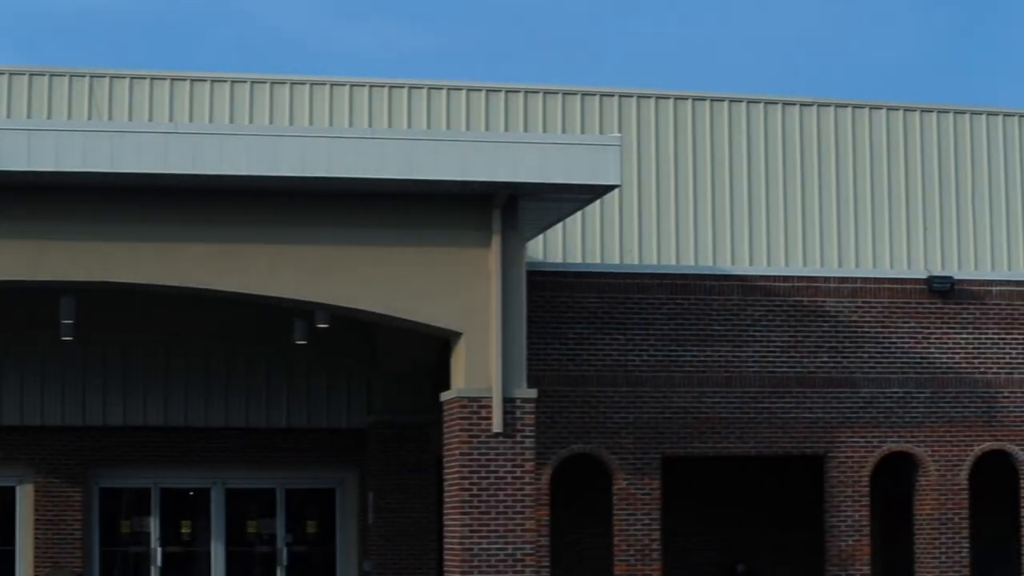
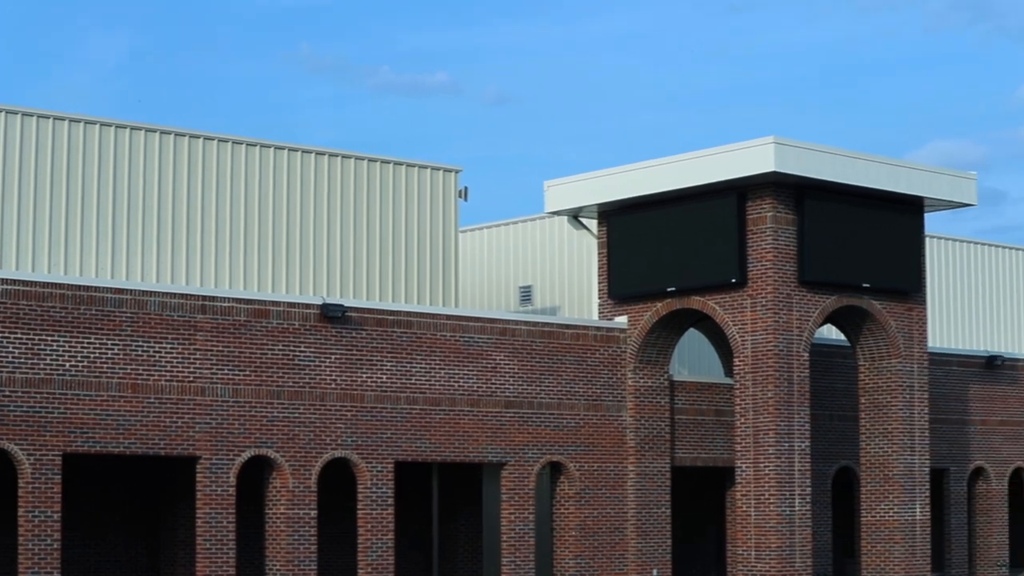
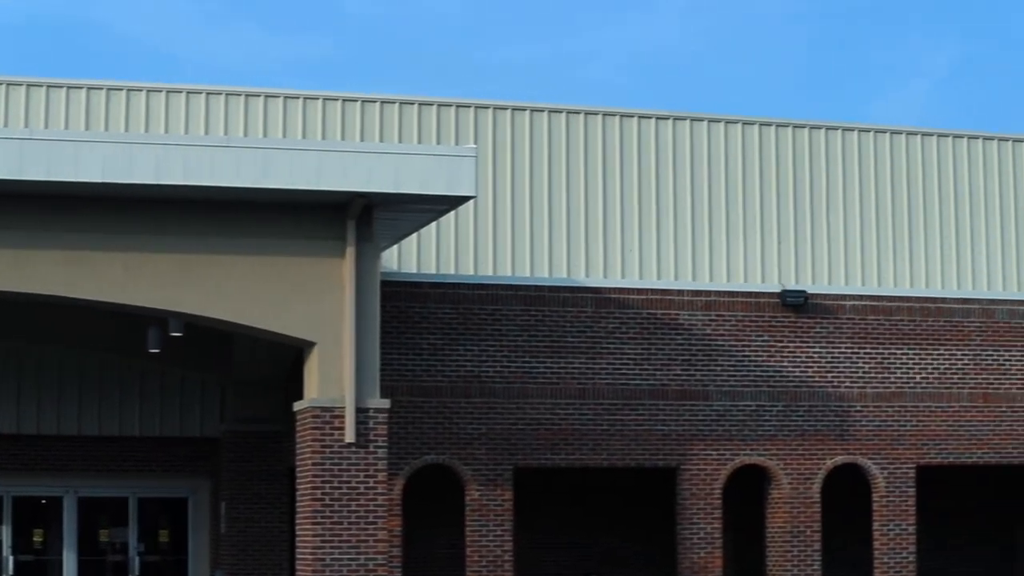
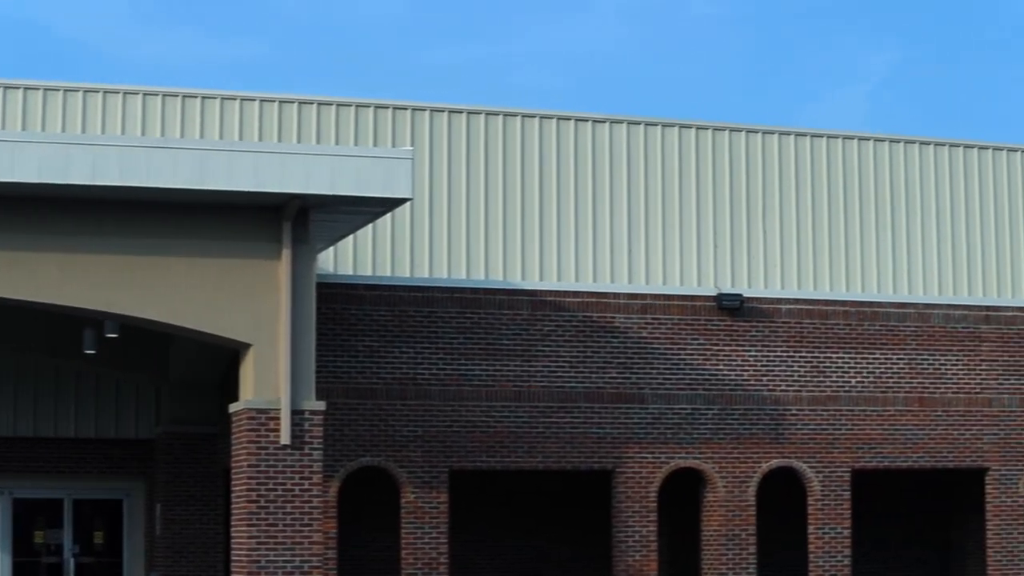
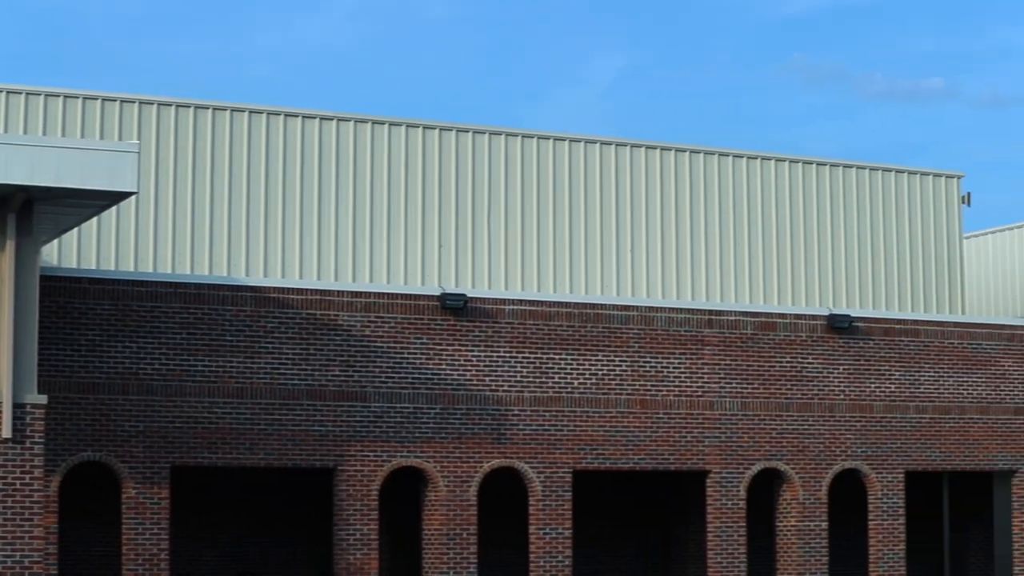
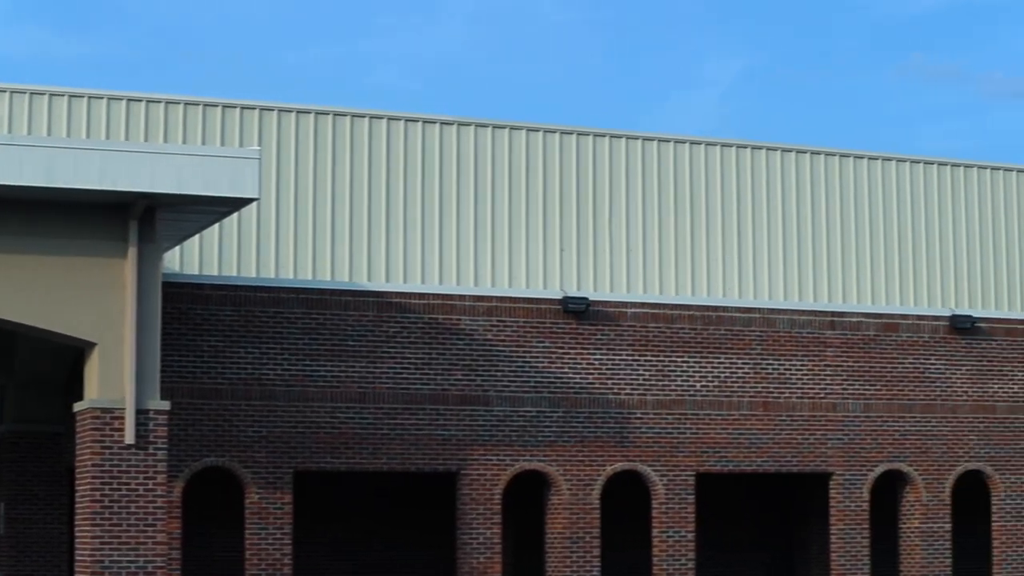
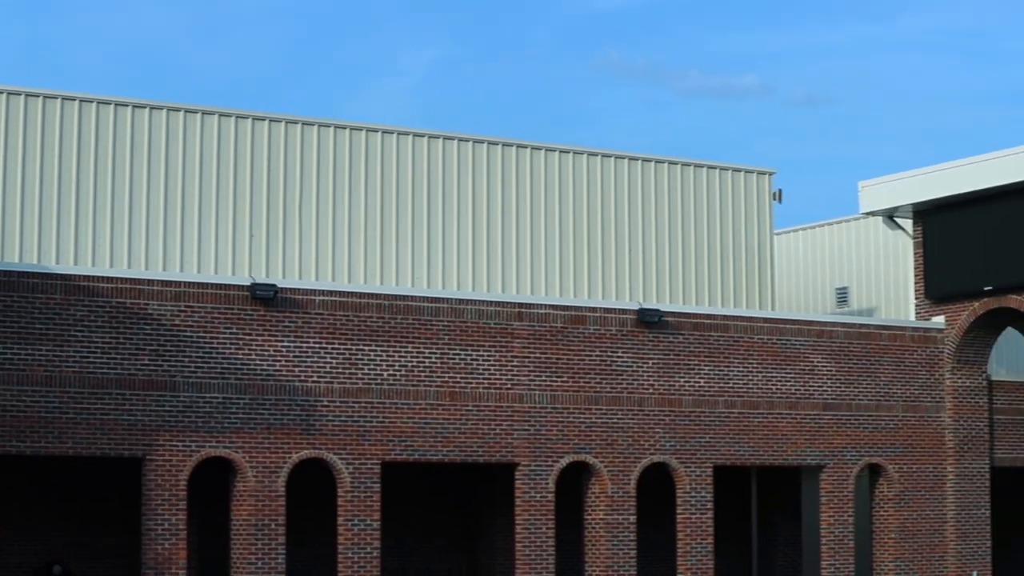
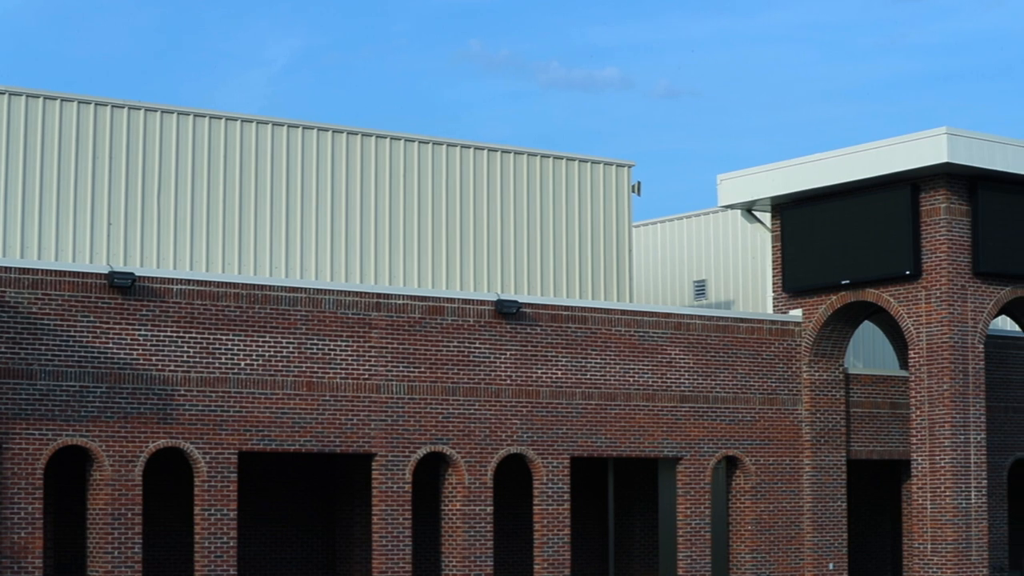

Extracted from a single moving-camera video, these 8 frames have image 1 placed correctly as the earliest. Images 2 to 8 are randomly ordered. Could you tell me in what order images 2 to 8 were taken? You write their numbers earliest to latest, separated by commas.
3, 4, 6, 5, 7, 8, 2
